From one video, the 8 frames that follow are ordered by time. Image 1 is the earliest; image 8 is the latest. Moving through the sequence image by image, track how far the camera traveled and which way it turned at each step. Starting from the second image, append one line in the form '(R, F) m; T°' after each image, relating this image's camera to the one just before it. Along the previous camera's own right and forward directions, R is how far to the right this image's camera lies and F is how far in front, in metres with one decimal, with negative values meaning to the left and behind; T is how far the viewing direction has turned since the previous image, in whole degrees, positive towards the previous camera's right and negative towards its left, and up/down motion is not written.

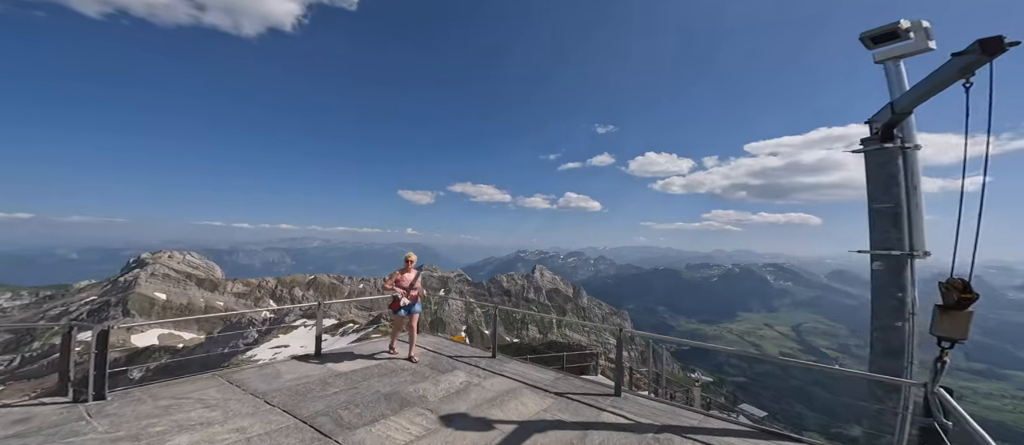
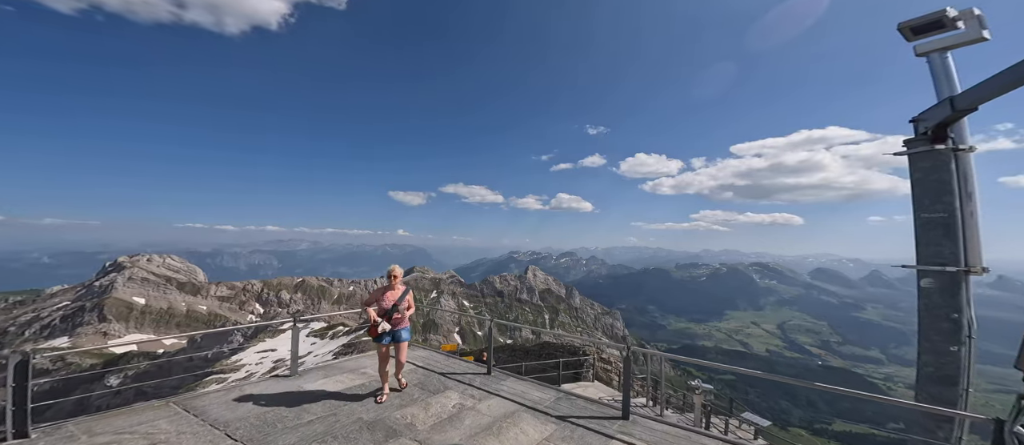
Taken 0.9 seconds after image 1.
(-0.1, +0.5) m; +2°
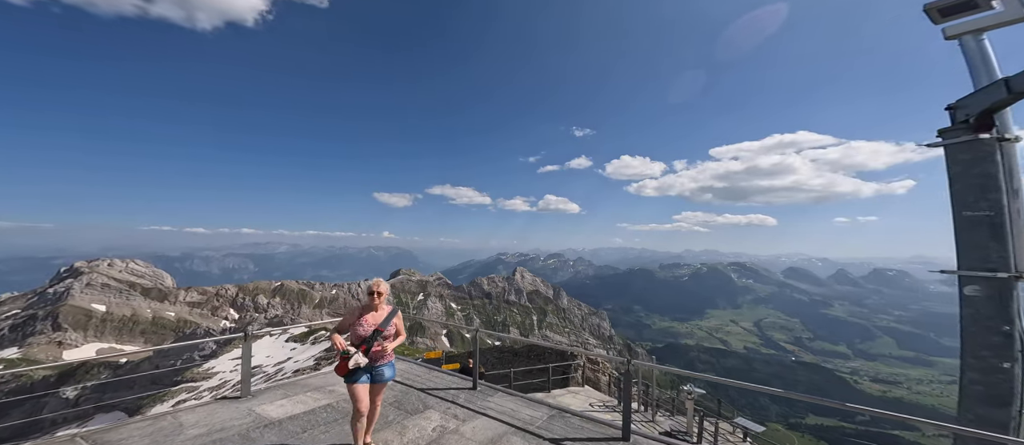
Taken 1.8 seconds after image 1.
(0.0, +0.5) m; +2°
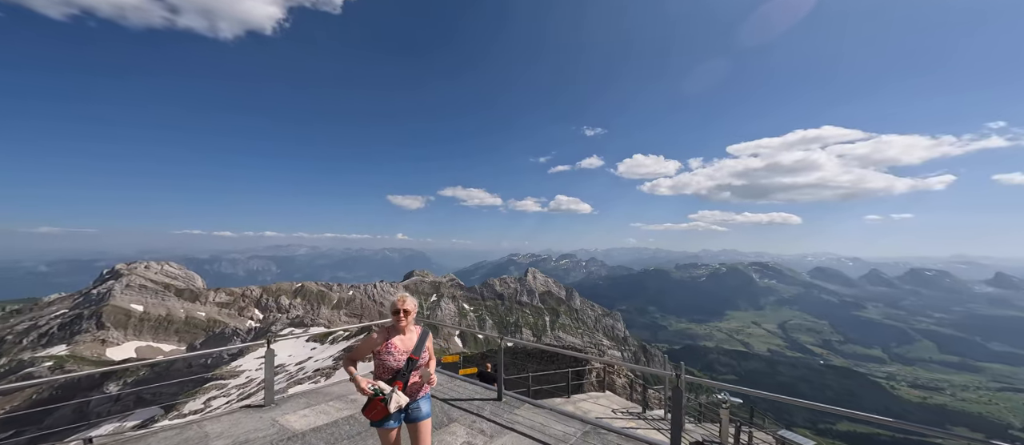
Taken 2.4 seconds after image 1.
(-0.4, +0.2) m; -2°
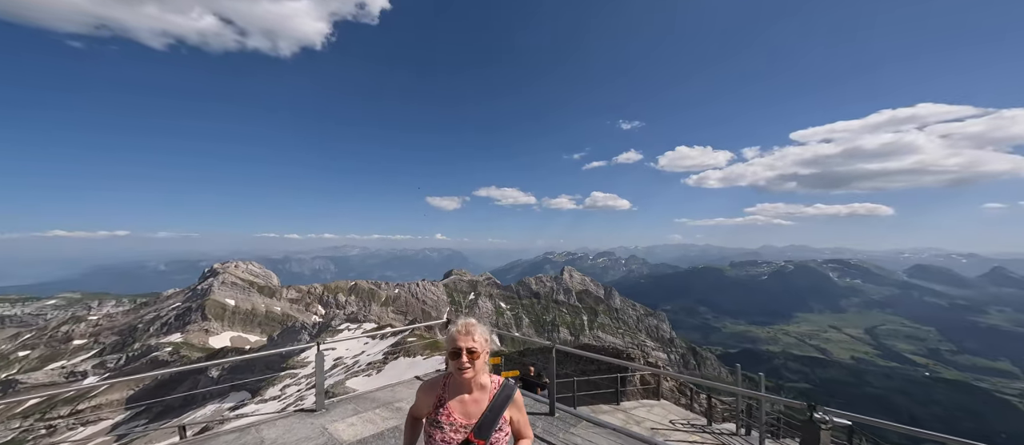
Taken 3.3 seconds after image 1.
(+0.5, +2.6) m; -7°
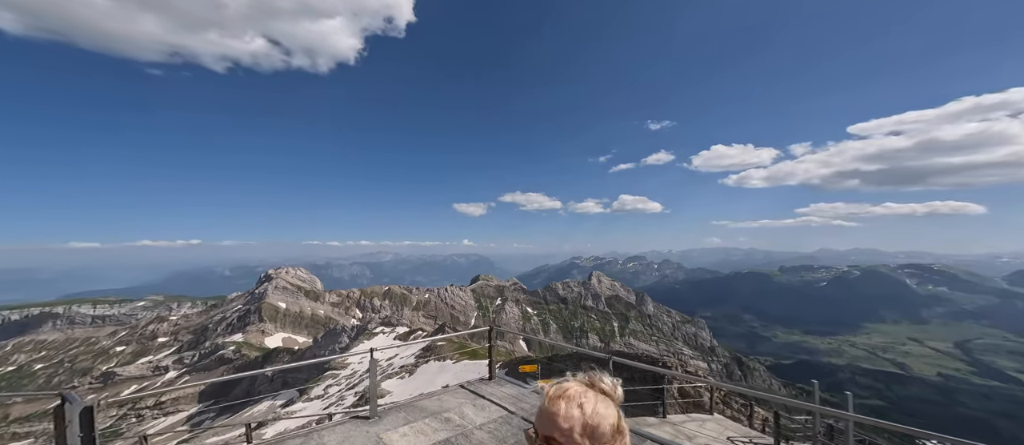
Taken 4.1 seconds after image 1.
(-0.9, +1.3) m; -6°
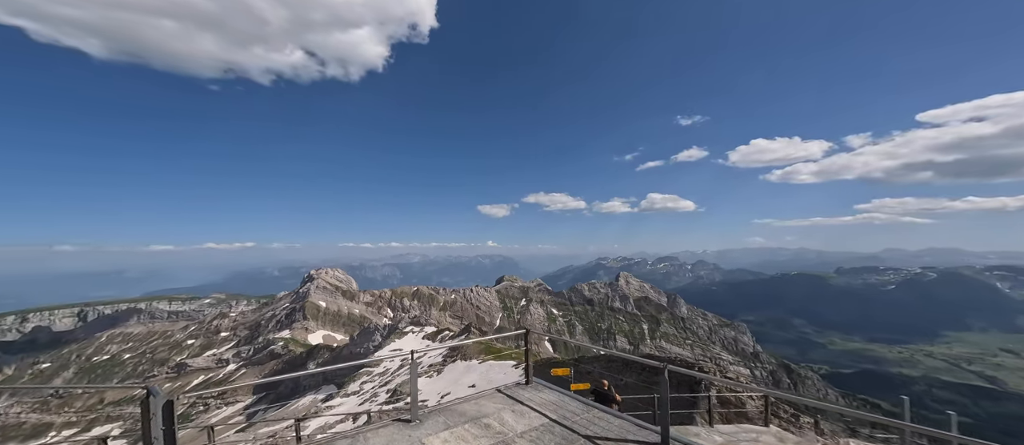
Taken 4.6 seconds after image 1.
(+12.3, -4.4) m; -6°
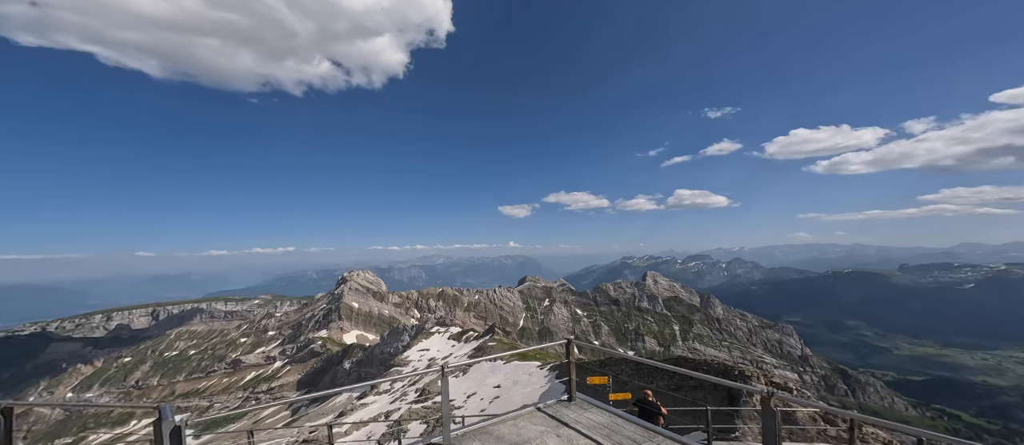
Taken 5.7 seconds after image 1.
(+3.9, +2.8) m; -5°
